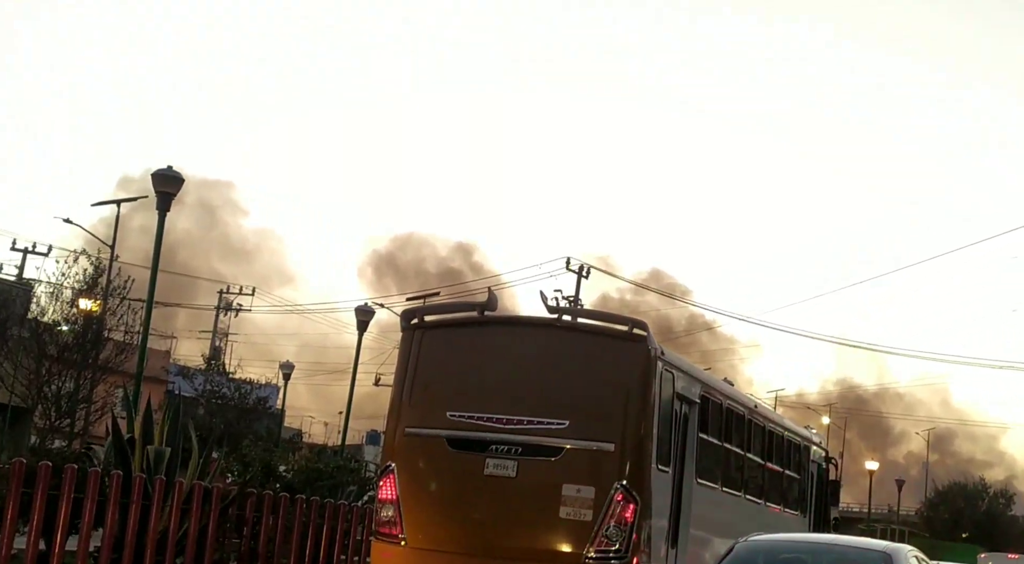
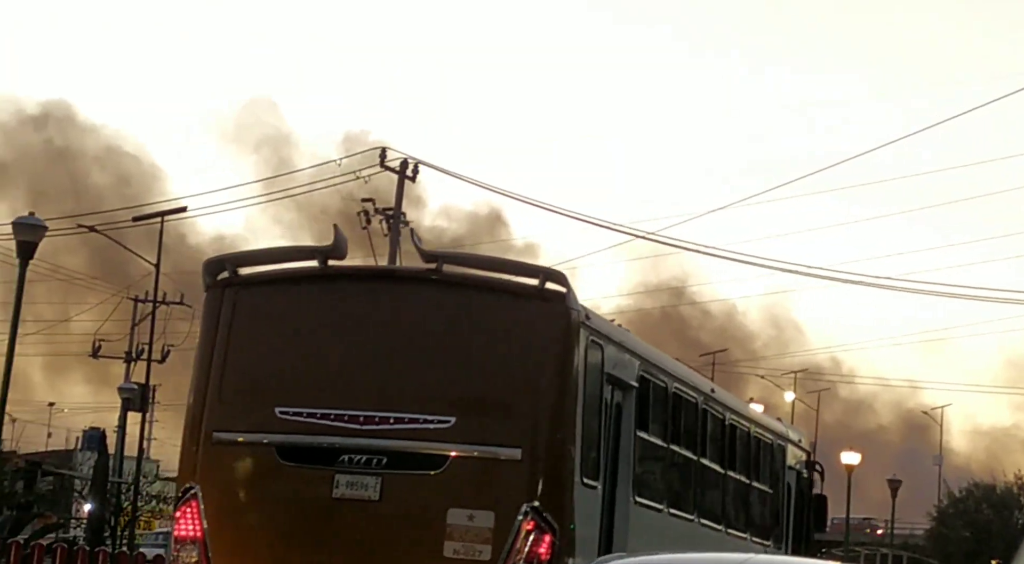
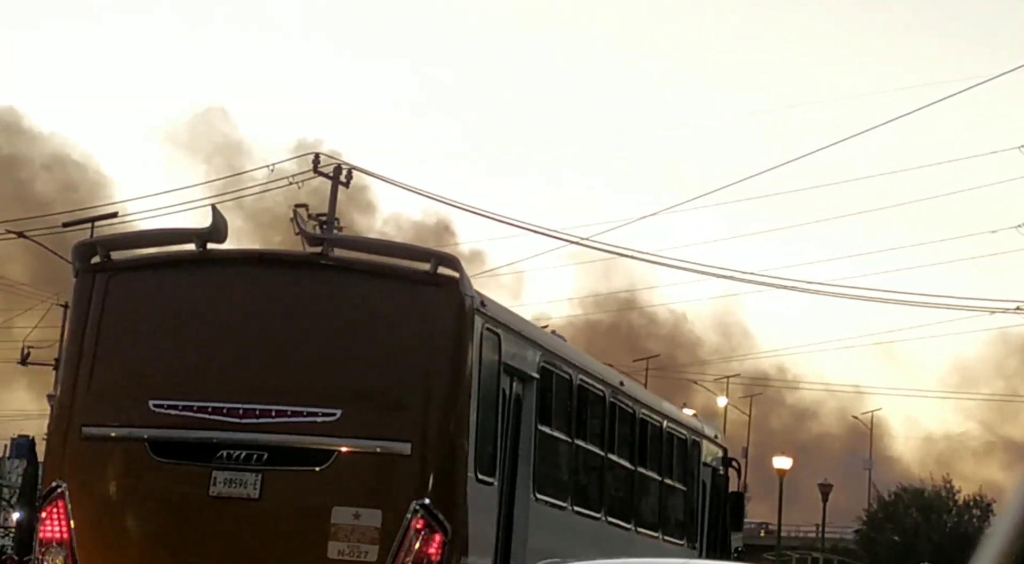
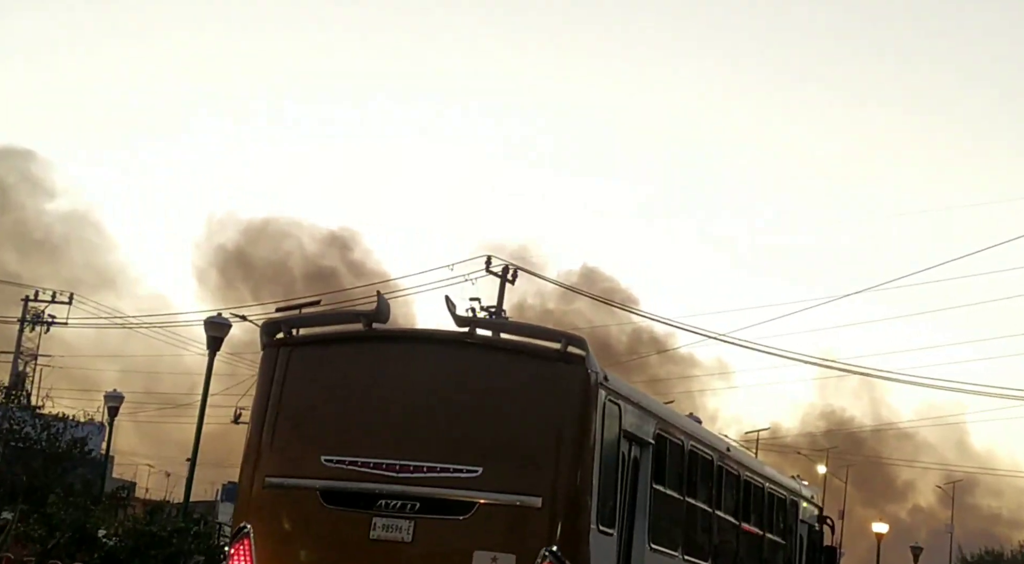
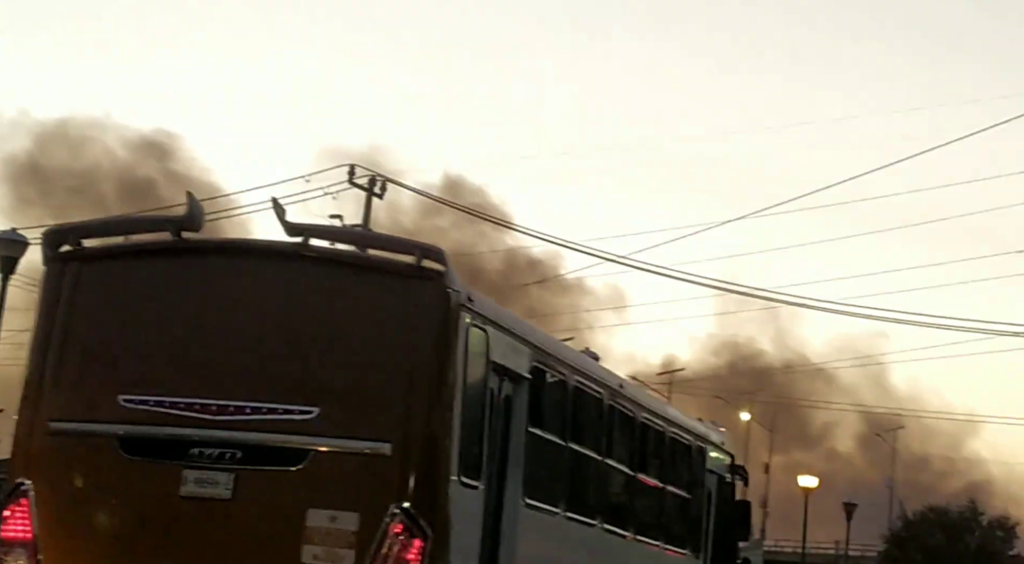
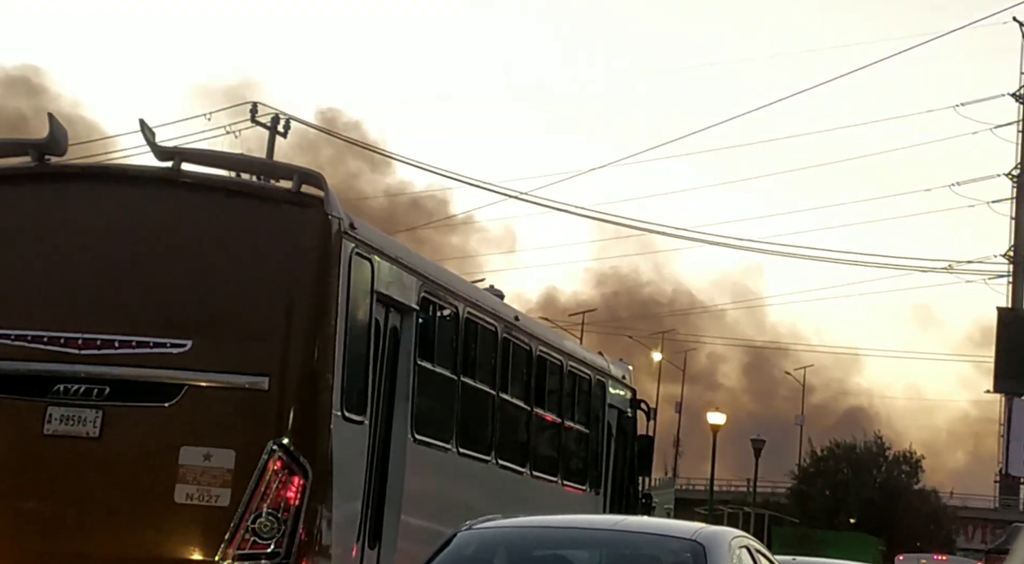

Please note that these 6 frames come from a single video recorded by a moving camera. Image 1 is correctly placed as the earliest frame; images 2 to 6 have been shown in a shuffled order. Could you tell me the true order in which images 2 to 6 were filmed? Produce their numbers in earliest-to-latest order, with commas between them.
4, 5, 6, 3, 2
